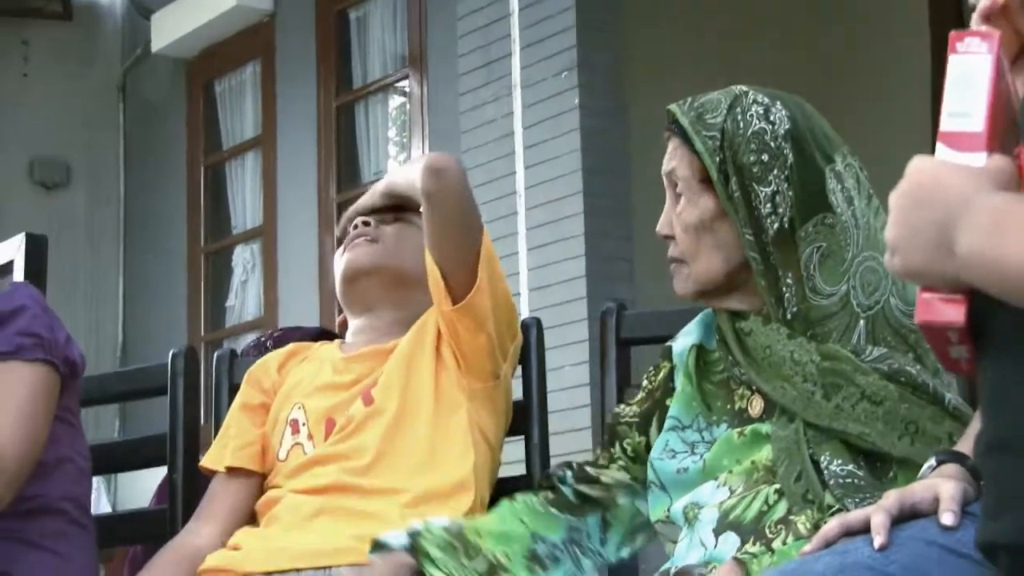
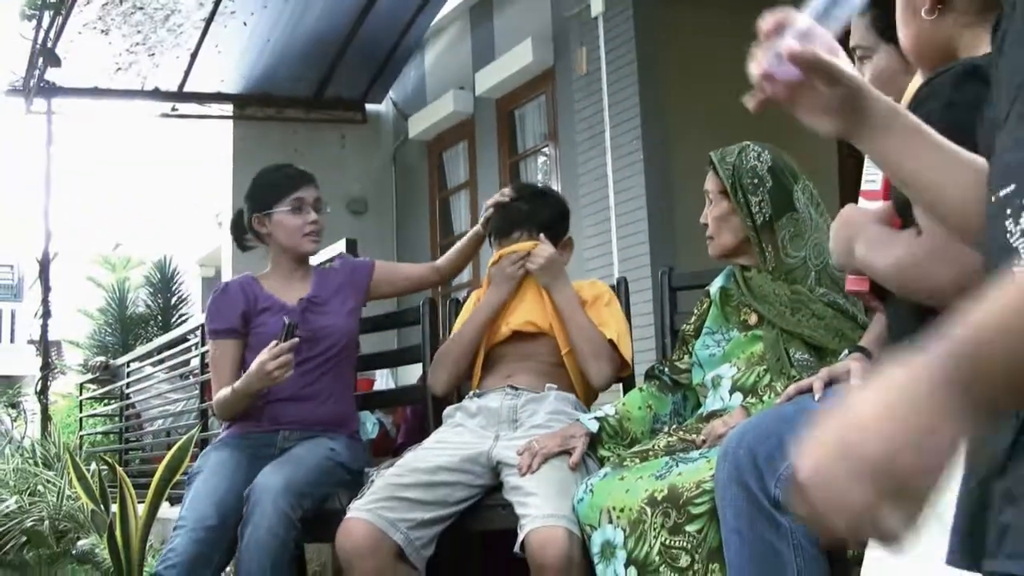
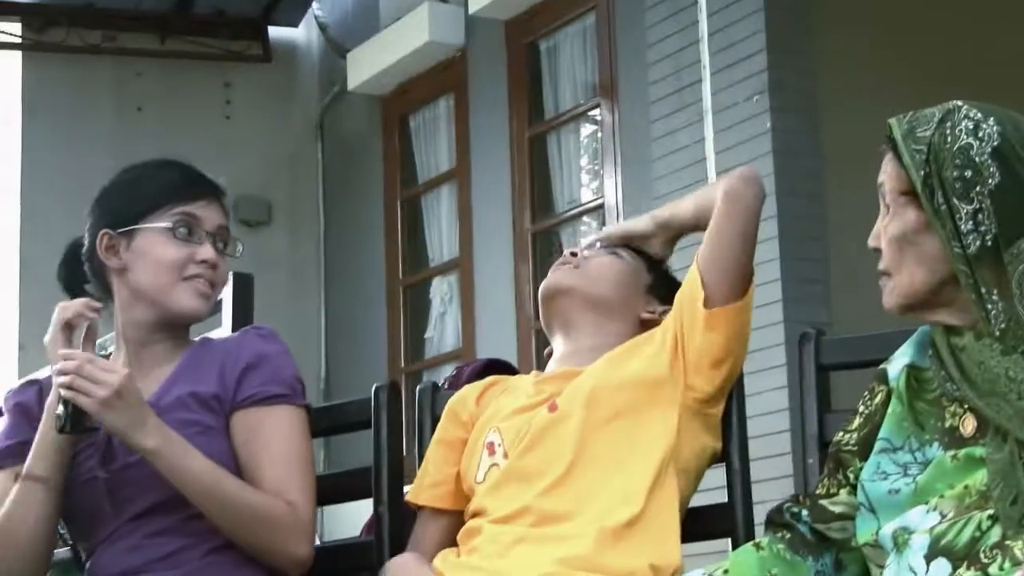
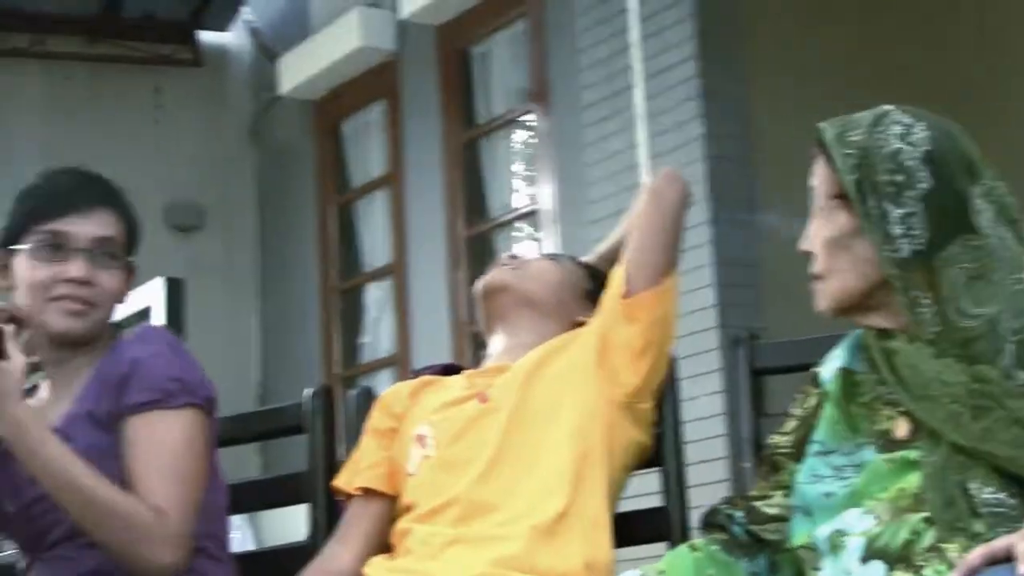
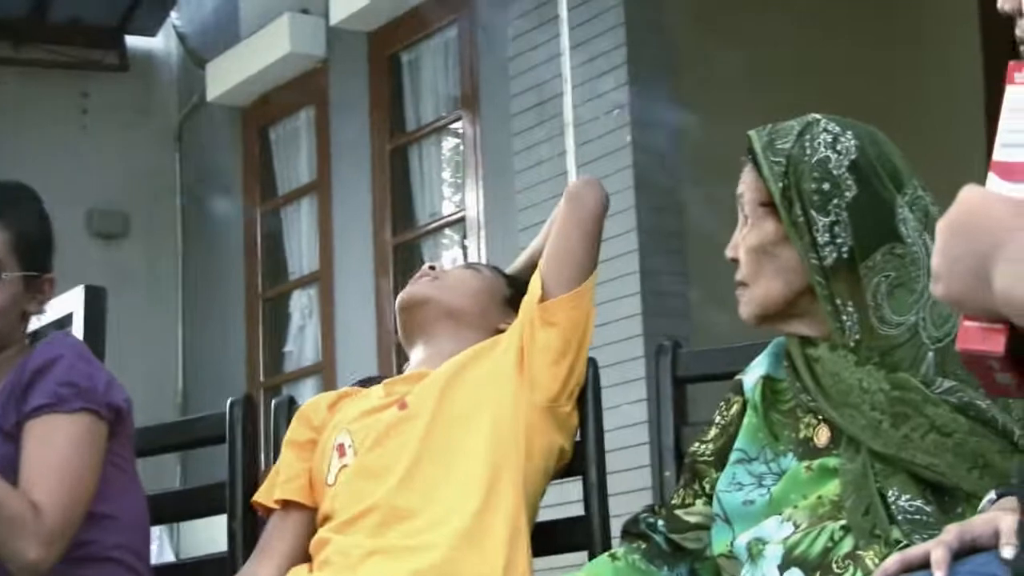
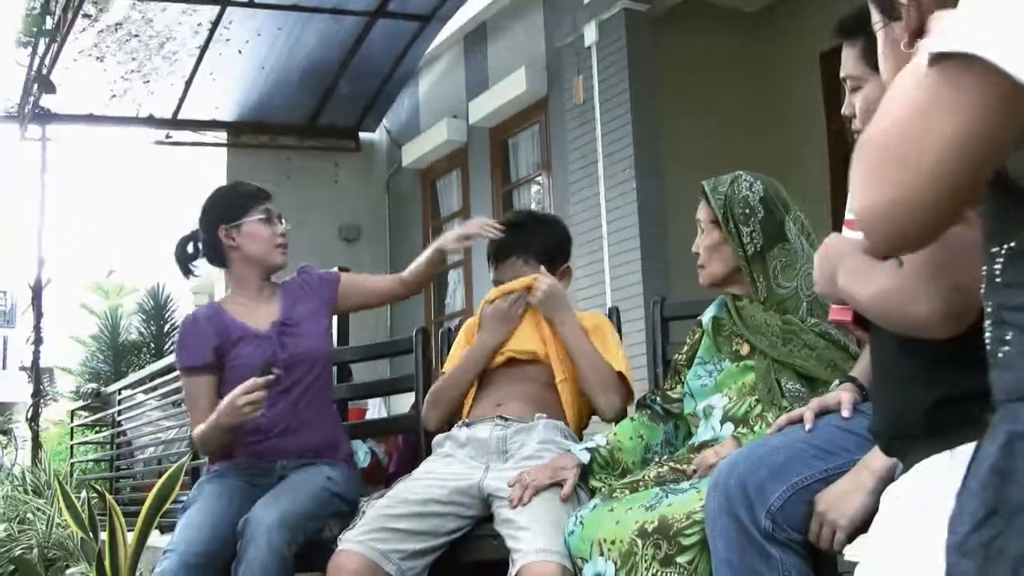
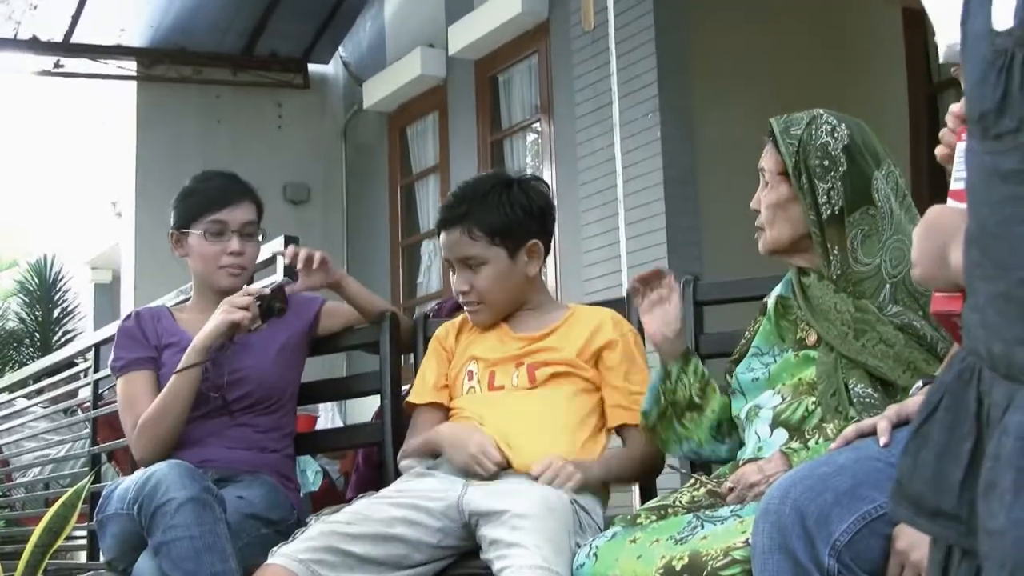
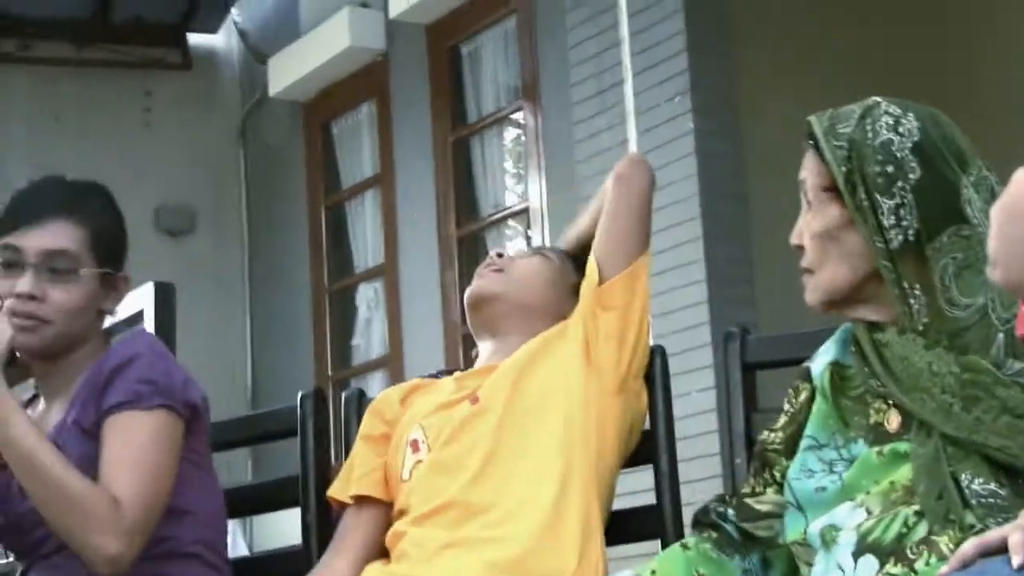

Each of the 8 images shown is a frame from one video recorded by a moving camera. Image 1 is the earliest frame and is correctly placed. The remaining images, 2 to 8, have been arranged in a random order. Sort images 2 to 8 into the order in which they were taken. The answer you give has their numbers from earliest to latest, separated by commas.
8, 5, 4, 3, 6, 2, 7
